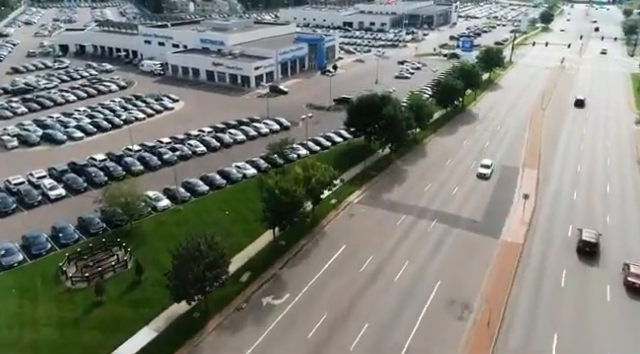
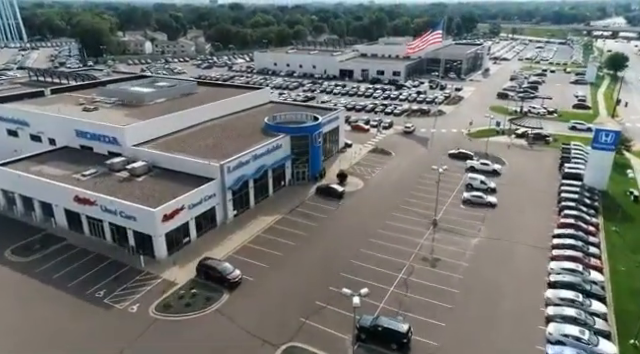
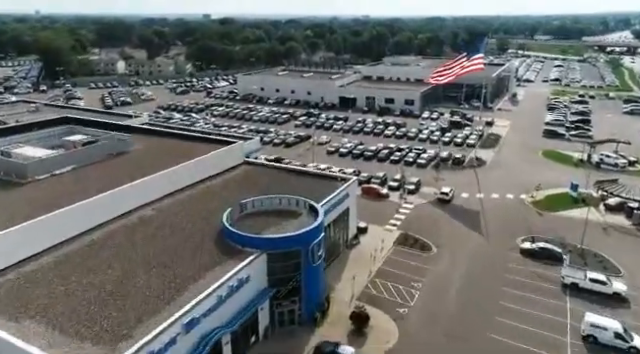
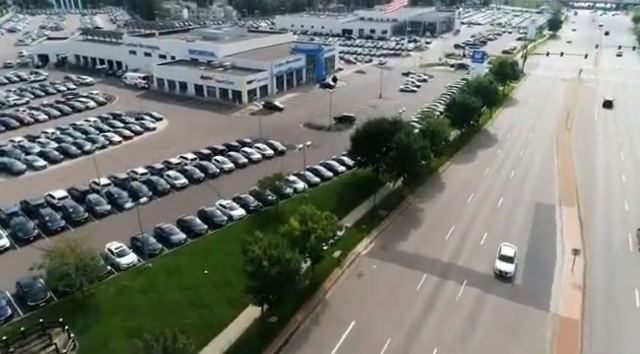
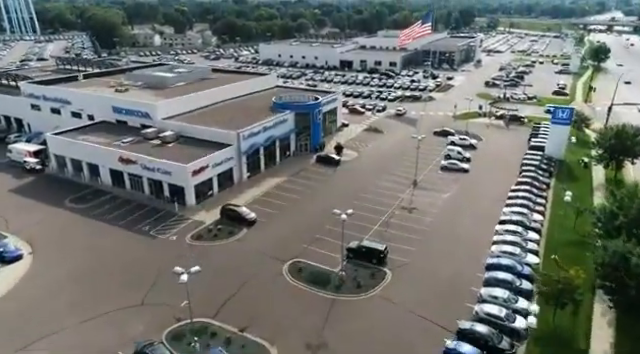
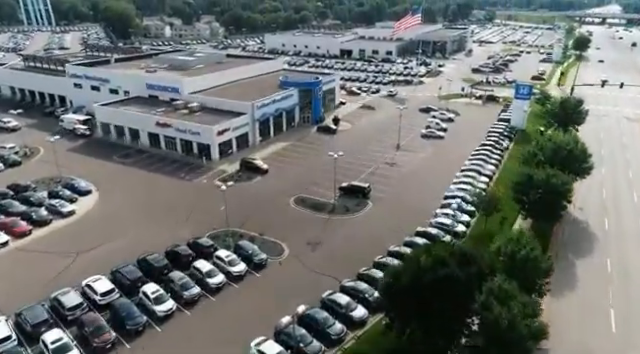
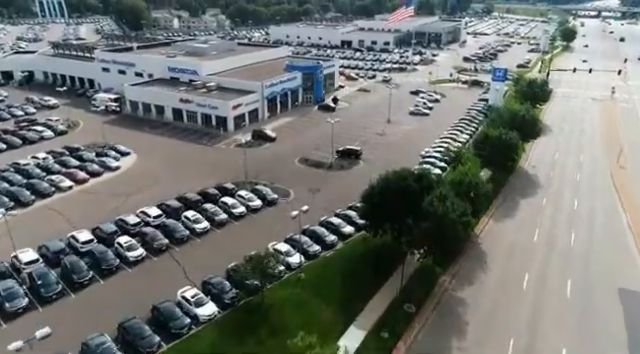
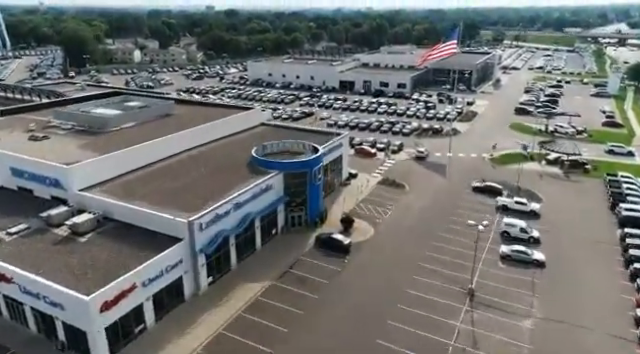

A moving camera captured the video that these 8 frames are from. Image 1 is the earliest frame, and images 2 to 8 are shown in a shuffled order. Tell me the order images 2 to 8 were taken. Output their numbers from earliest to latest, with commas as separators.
4, 7, 6, 5, 2, 8, 3
